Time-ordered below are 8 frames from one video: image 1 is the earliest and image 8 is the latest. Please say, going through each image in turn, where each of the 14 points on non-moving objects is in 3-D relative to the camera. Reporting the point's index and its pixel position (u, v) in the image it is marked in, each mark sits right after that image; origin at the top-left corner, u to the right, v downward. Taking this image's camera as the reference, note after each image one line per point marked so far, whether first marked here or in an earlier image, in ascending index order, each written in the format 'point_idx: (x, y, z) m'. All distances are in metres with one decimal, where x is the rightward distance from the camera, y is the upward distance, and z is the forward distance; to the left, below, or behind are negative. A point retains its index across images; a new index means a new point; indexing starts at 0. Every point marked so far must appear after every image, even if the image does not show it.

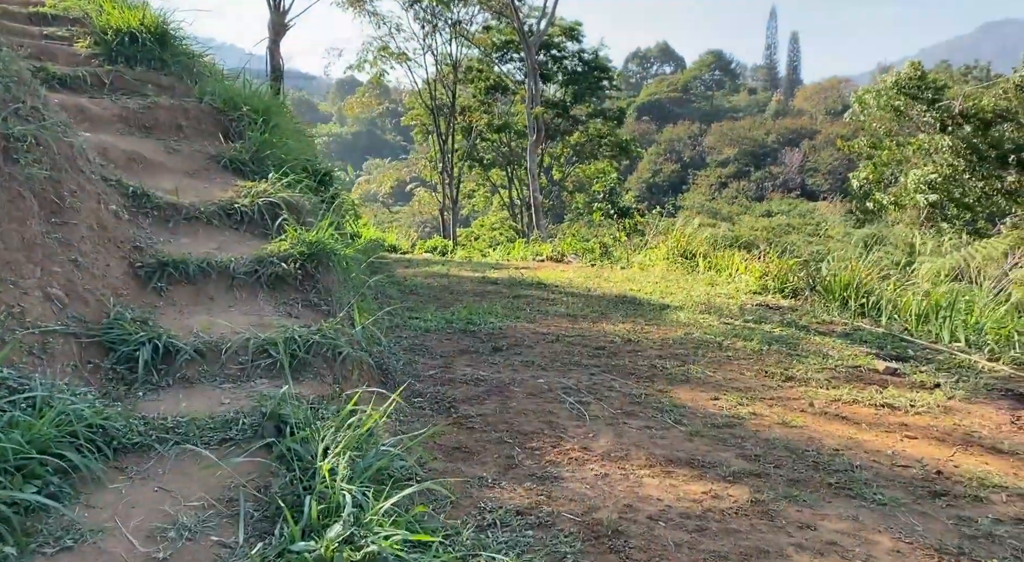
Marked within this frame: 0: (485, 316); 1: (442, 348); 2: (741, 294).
0: (-0.2, -0.3, +7.0) m
1: (-0.4, -0.4, +5.3) m
2: (+2.1, -0.1, +8.5) m
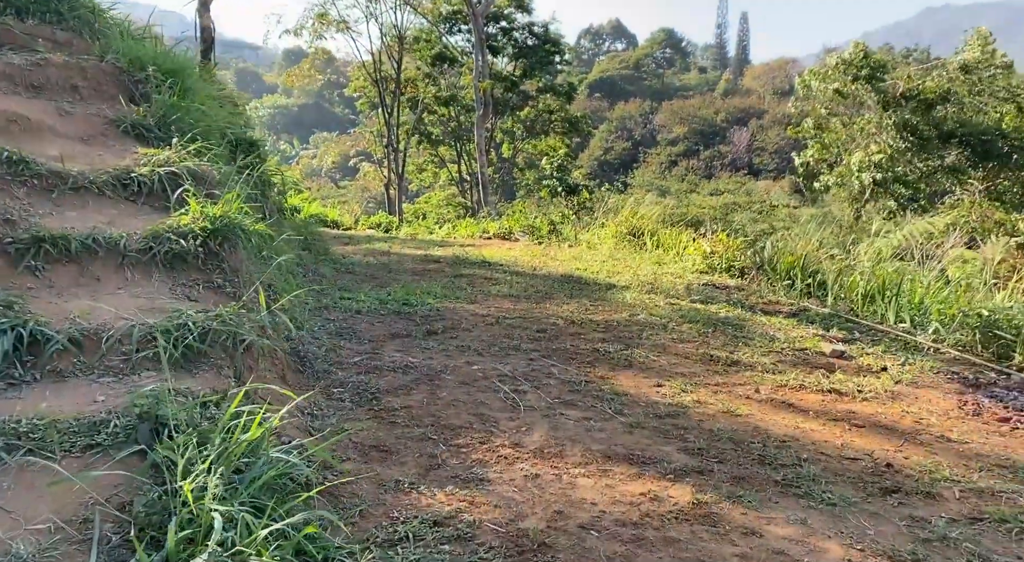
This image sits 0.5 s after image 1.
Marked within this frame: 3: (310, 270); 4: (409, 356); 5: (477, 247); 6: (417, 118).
0: (-0.7, -0.1, +6.7) m
1: (-0.8, -0.3, +5.0) m
2: (+1.6, +0.1, +8.4) m
3: (-1.6, 0.0, +7.2) m
4: (-0.5, -0.4, +4.5) m
5: (-0.4, +0.4, +11.3) m
6: (-2.0, +3.5, +19.7) m
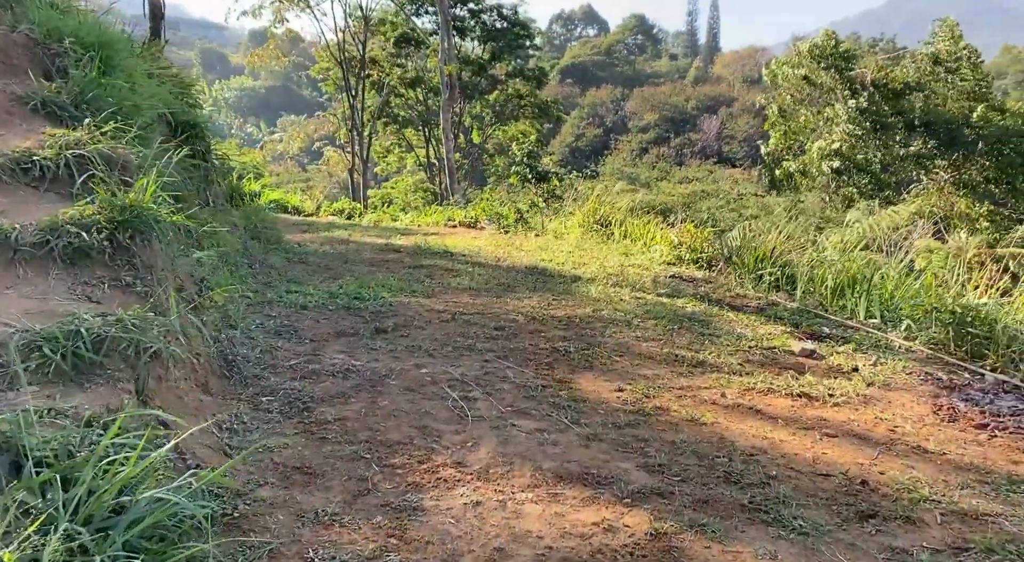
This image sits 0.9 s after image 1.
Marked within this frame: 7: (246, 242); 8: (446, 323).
0: (-1.0, -0.1, +6.4) m
1: (-1.0, -0.3, +4.7) m
2: (+1.3, +0.1, +8.1) m
3: (-1.9, +0.1, +6.8) m
4: (-0.7, -0.4, +4.2) m
5: (-0.8, +0.5, +10.9) m
6: (-2.6, +3.8, +19.3) m
7: (-2.1, +0.3, +7.2) m
8: (-0.4, -0.2, +5.3) m
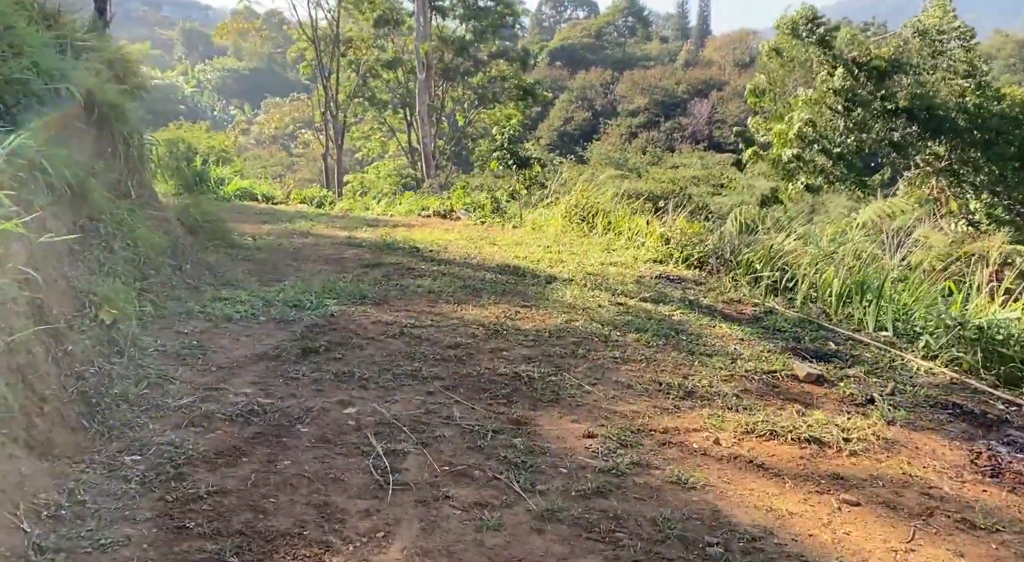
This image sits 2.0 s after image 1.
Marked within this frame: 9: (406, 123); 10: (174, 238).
0: (-1.2, -0.1, +5.6) m
1: (-1.2, -0.3, +3.9) m
2: (+1.0, +0.1, +7.3) m
3: (-2.1, +0.1, +6.0) m
4: (-0.9, -0.4, +3.4) m
5: (-1.1, +0.6, +10.1) m
6: (-3.0, +4.0, +18.4) m
7: (-2.4, +0.3, +6.4) m
8: (-0.6, -0.3, +4.5) m
9: (-2.3, +3.4, +19.7) m
10: (-2.4, +0.3, +6.4) m
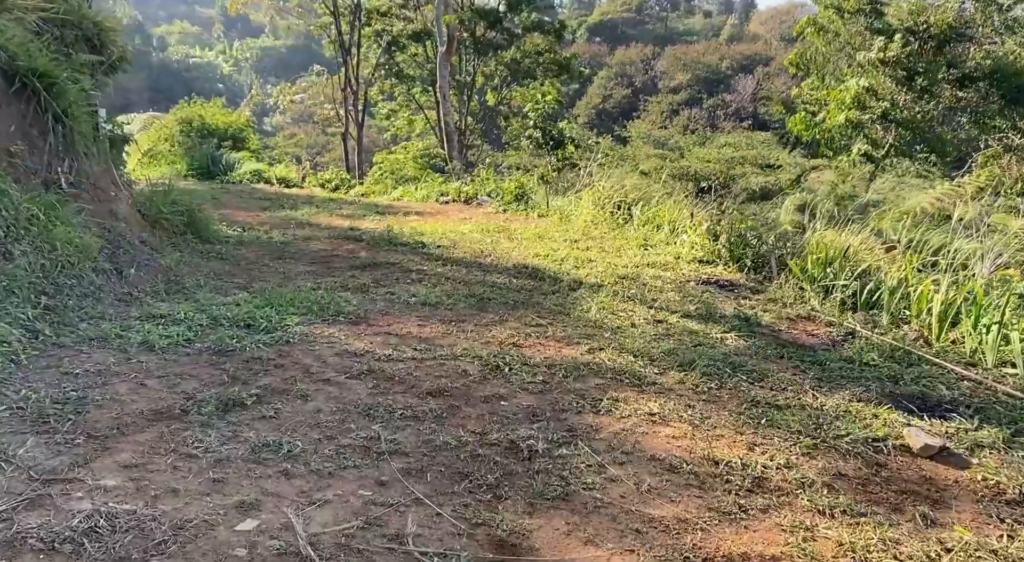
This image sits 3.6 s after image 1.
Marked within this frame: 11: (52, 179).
0: (-1.1, -0.2, +4.5) m
1: (-1.2, -0.4, +2.8) m
2: (+1.1, +0.1, +6.1) m
3: (-2.1, 0.0, +4.9) m
4: (-1.0, -0.5, +2.3) m
5: (-0.9, +0.6, +9.0) m
6: (-2.4, +4.2, +17.3) m
7: (-2.3, +0.2, +5.3) m
8: (-0.6, -0.4, +3.4) m
9: (-1.6, +3.7, +18.5) m
10: (-2.3, +0.2, +5.3) m
11: (-2.6, +0.6, +5.2) m
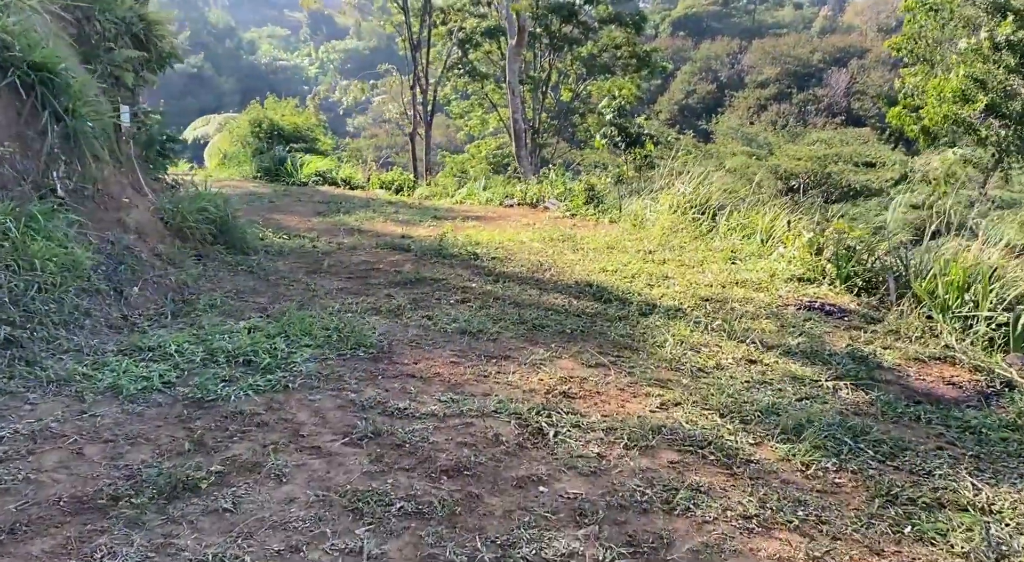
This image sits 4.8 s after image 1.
0: (-0.9, -0.3, +3.7) m
1: (-1.2, -0.5, +2.1) m
2: (+1.5, 0.0, +5.2) m
3: (-1.8, -0.1, +4.3) m
4: (-0.9, -0.6, +1.5) m
5: (-0.2, +0.5, +8.2) m
6: (-1.0, +4.1, +16.6) m
7: (-2.0, +0.1, +4.6) m
8: (-0.5, -0.5, +2.6) m
9: (-0.1, +3.6, +17.7) m
10: (-2.0, +0.2, +4.7) m
11: (-2.3, +0.5, +4.5) m
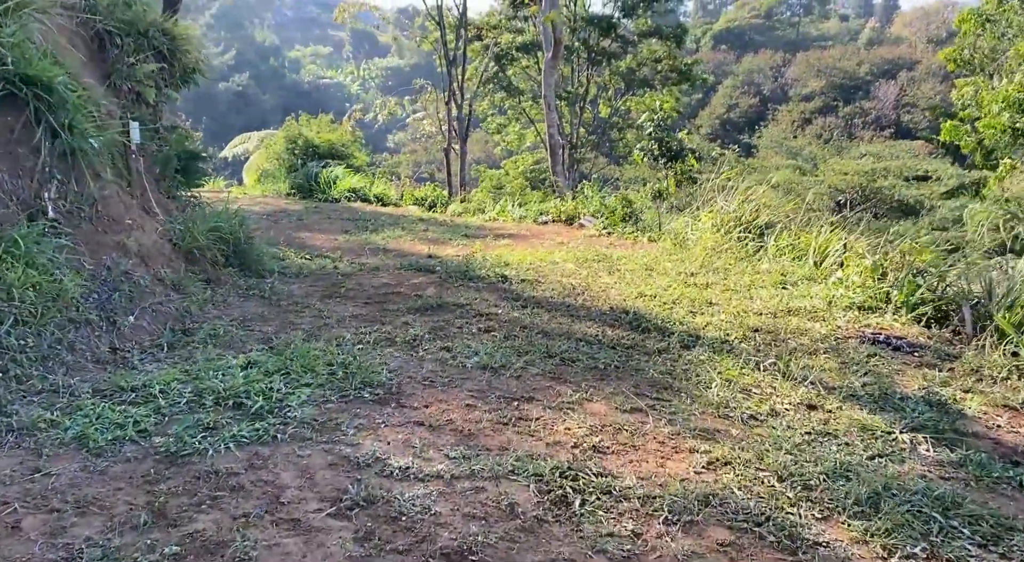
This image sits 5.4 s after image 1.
0: (-0.8, -0.4, +3.3) m
1: (-1.1, -0.6, +1.7) m
2: (+1.7, -0.2, +4.7) m
3: (-1.7, -0.2, +3.9) m
4: (-1.0, -0.7, +1.1) m
5: (0.0, +0.3, +7.8) m
6: (-0.4, +3.8, +16.3) m
7: (-1.8, 0.0, +4.3) m
8: (-0.4, -0.6, +2.2) m
9: (+0.6, +3.2, +17.3) m
10: (-1.8, 0.0, +4.3) m
11: (-2.2, +0.3, +4.2) m
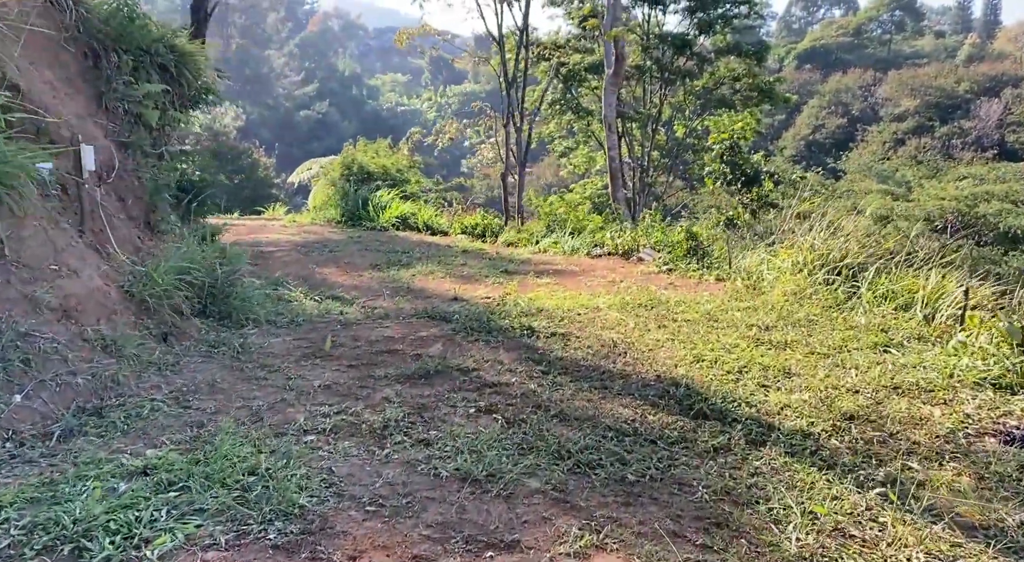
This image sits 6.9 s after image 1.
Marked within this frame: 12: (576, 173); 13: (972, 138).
0: (-0.9, -0.6, +2.3) m
1: (-1.4, -0.8, +0.7) m
2: (+1.7, -0.4, +3.4) m
3: (-1.7, -0.4, +3.0) m
4: (-1.2, -0.9, +0.1) m
5: (+0.4, 0.0, +6.7) m
6: (+0.7, +3.2, +15.2) m
7: (-1.8, -0.2, +3.4) m
8: (-0.6, -0.8, +1.1) m
9: (+1.7, +2.6, +16.2) m
10: (-1.8, -0.2, +3.4) m
11: (-2.2, +0.1, +3.3) m
12: (+1.3, +2.3, +19.1) m
13: (+10.1, +3.2, +19.9) m
